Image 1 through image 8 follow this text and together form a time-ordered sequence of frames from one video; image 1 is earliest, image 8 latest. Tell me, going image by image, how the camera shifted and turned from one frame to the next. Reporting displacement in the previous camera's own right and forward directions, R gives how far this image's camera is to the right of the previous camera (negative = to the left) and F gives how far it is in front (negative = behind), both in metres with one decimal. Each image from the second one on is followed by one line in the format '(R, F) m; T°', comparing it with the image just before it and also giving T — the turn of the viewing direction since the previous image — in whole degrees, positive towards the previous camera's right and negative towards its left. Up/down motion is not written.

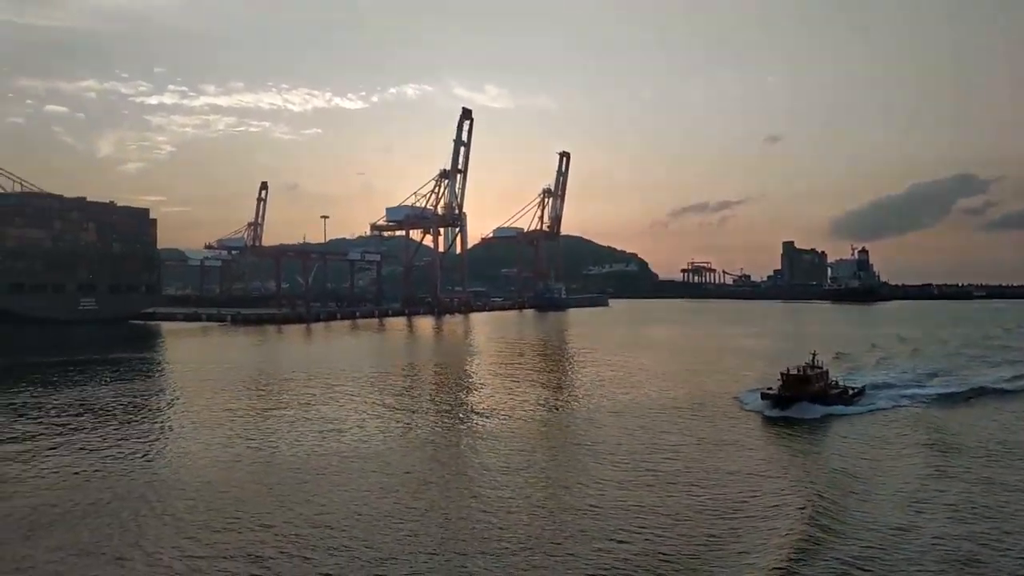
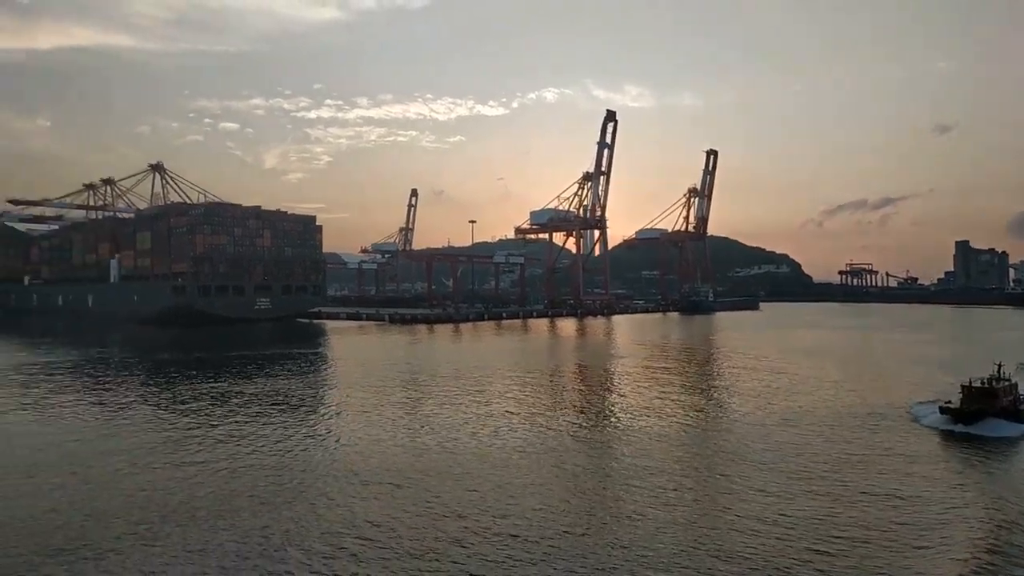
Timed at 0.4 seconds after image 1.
(-0.2, -0.1) m; -12°
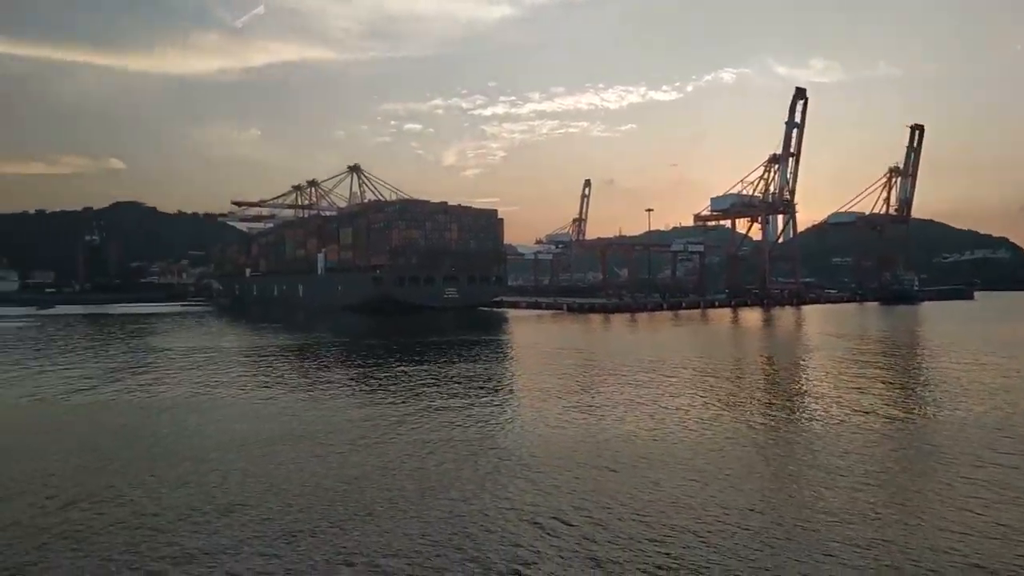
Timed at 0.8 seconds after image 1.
(-0.2, -0.1) m; -15°
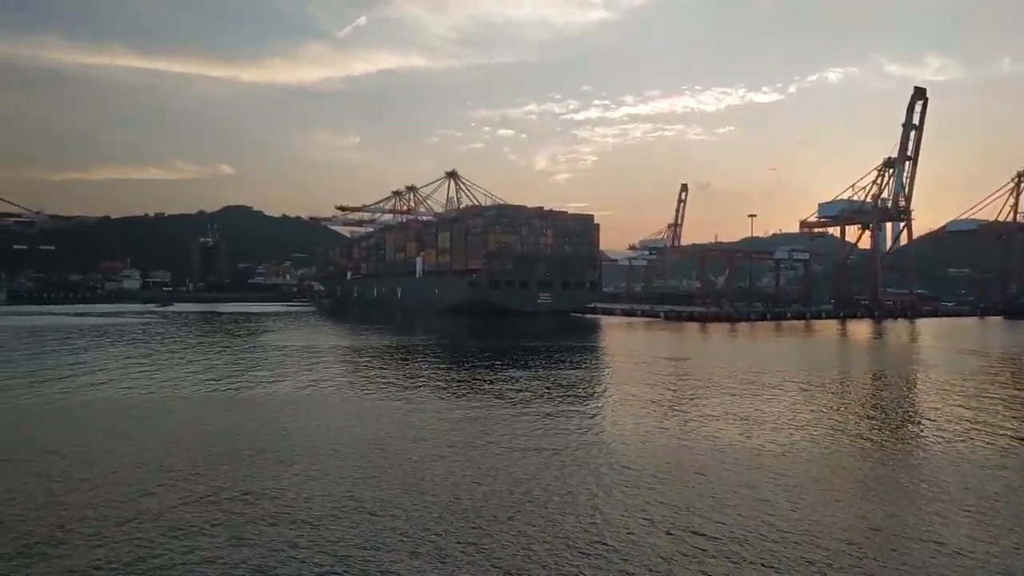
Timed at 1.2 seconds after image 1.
(-0.1, -0.2) m; -8°
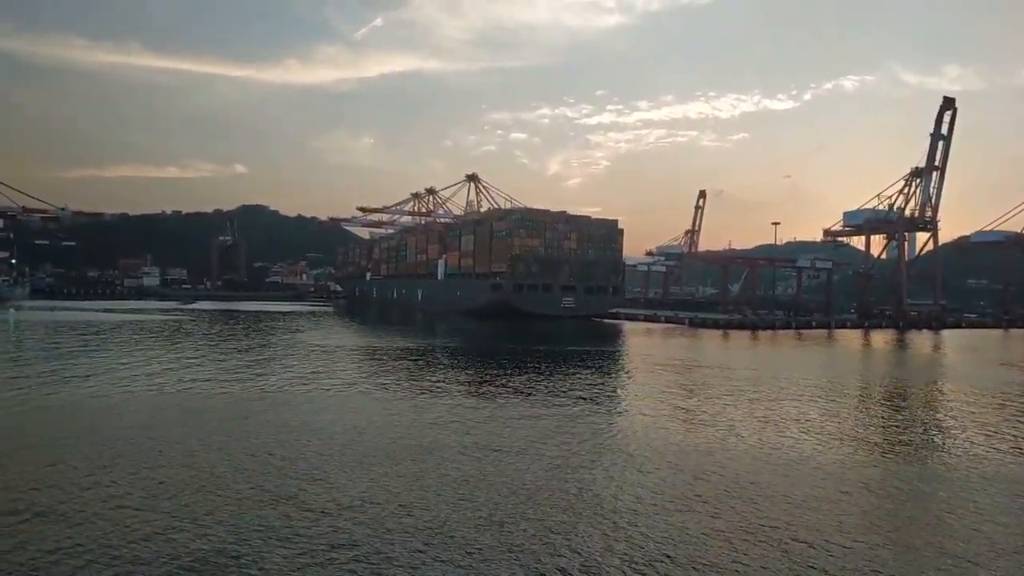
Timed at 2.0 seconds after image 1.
(-0.4, 0.0) m; -1°
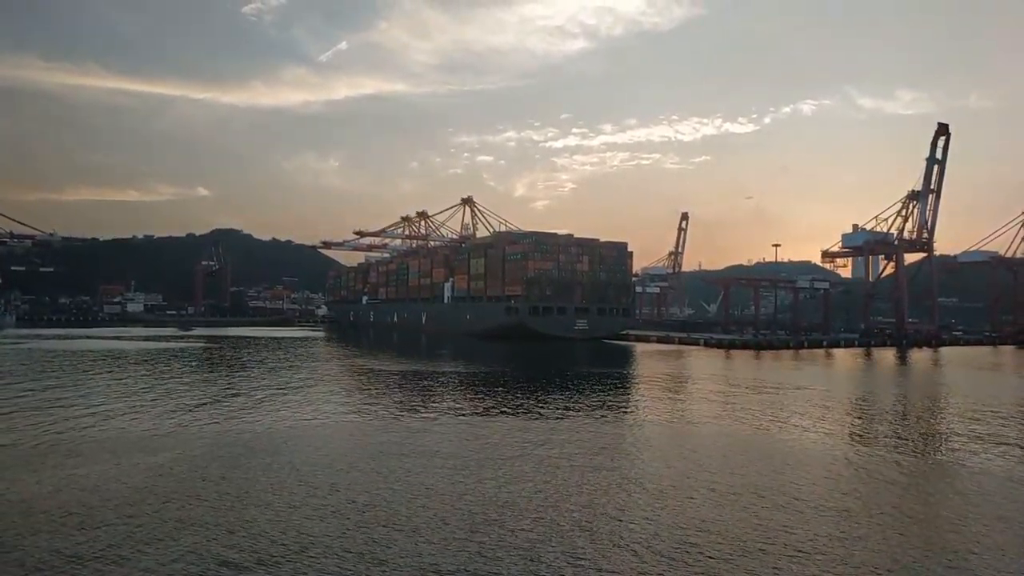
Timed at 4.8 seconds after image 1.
(-1.3, -0.1) m; +3°
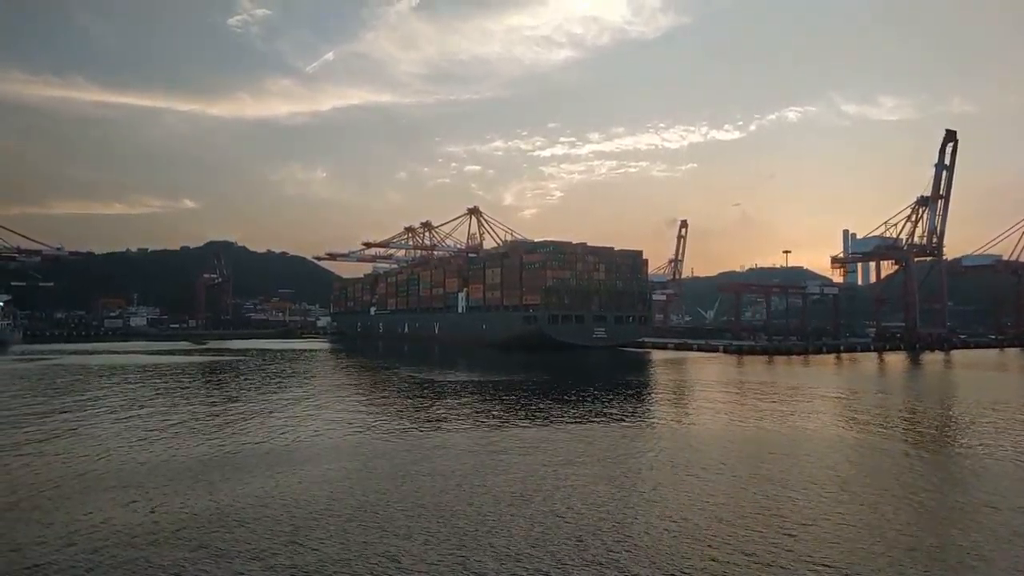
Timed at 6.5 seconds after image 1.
(-0.9, -0.1) m; +1°
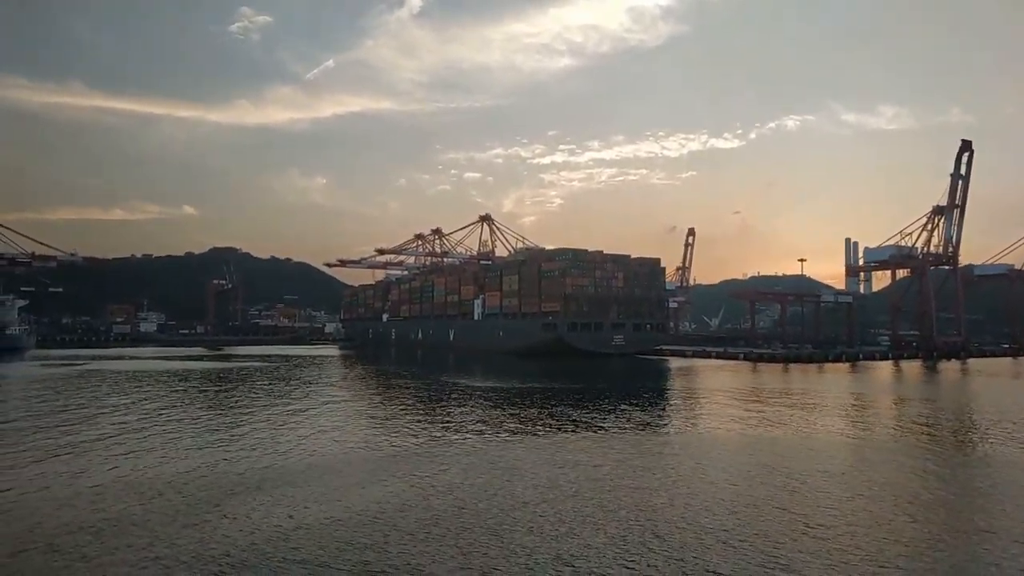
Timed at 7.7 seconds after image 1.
(-0.6, -0.1) m; 0°
